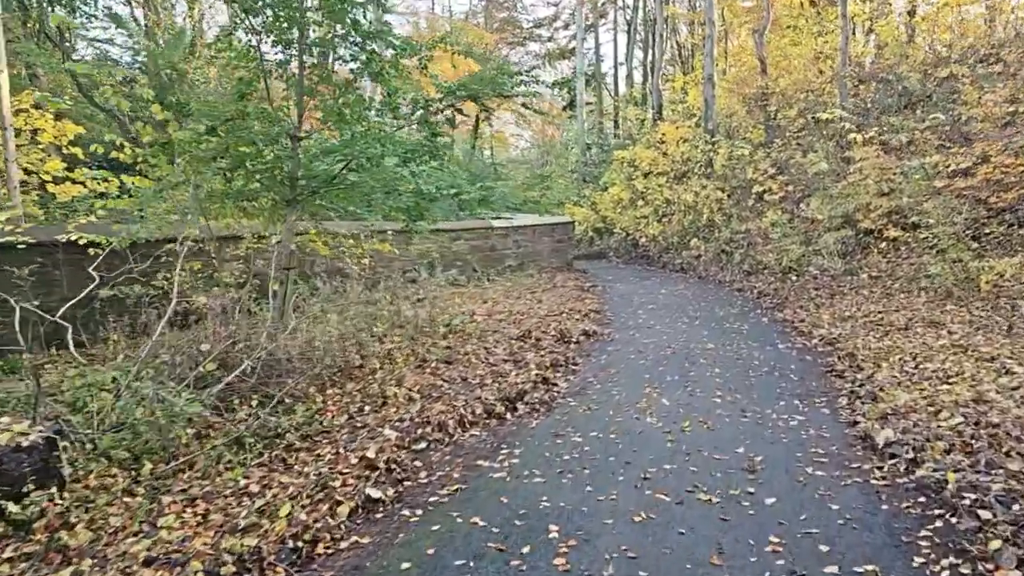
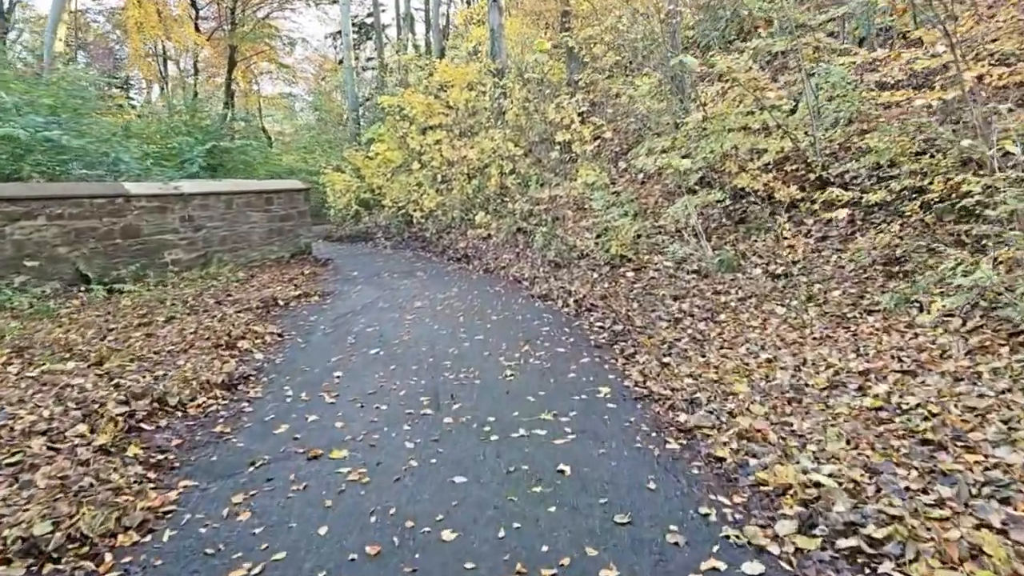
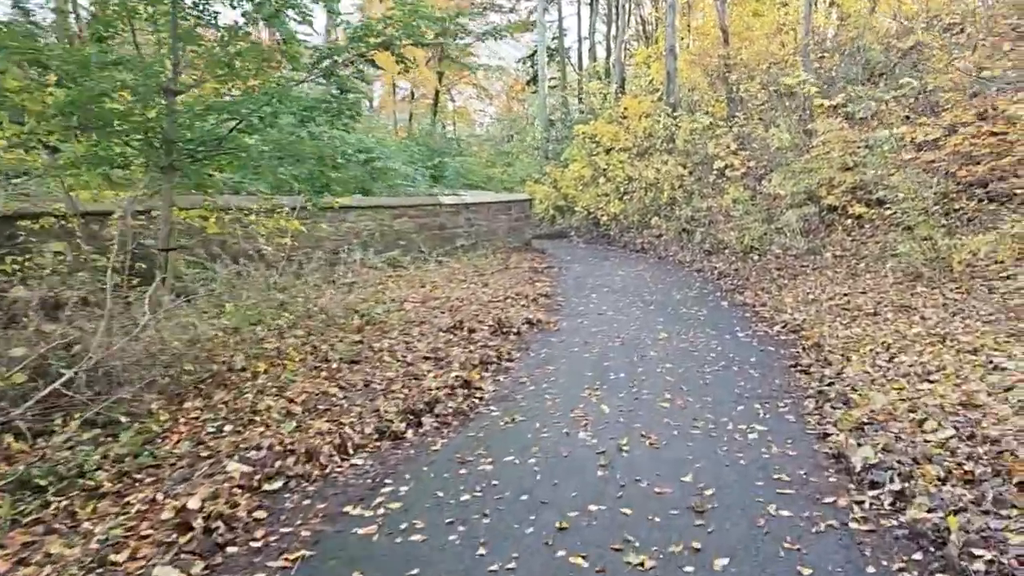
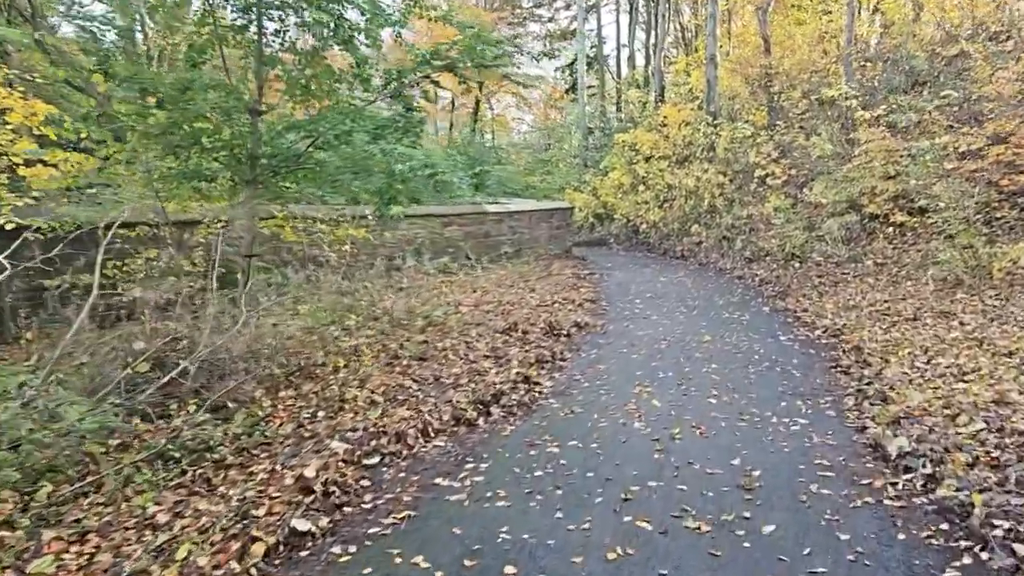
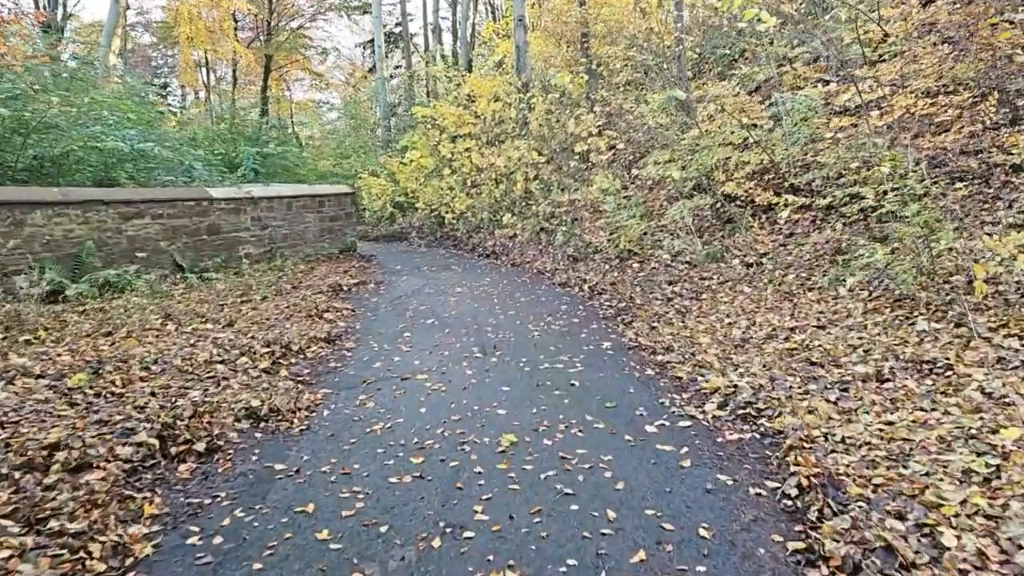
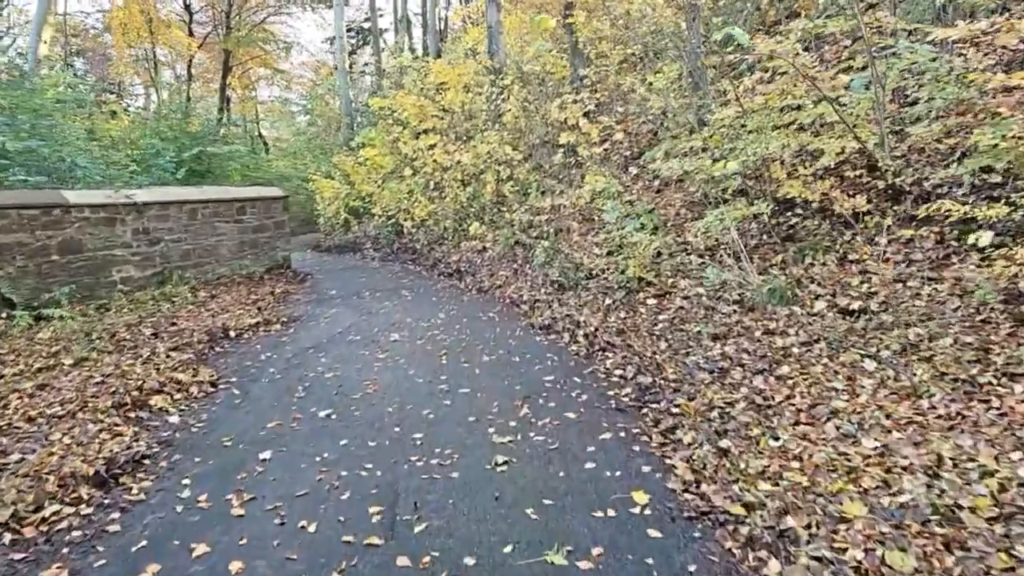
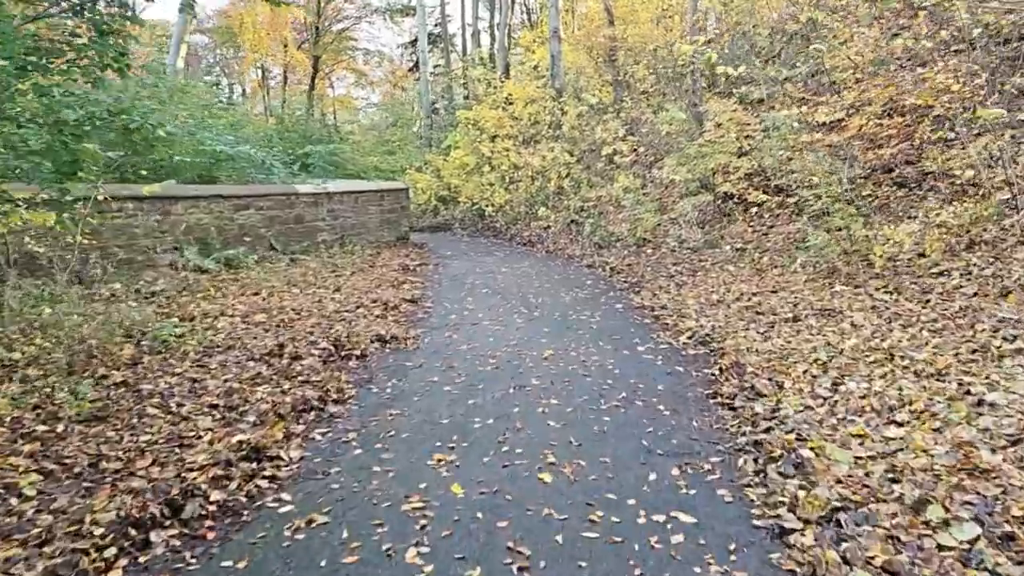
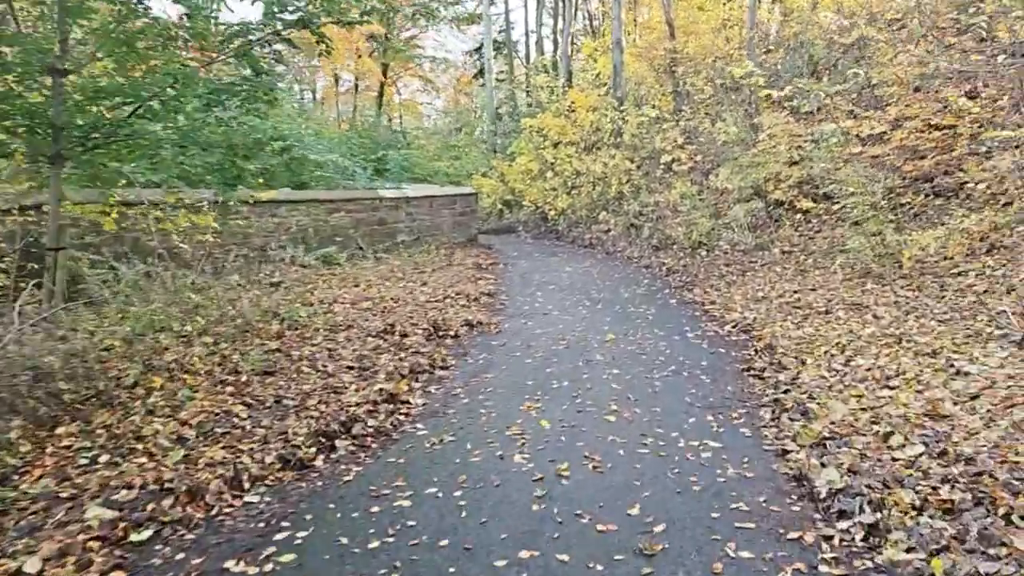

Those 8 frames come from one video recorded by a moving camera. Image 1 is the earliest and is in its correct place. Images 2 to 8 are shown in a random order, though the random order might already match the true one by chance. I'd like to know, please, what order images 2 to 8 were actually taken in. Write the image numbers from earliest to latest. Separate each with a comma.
4, 3, 8, 7, 5, 2, 6
